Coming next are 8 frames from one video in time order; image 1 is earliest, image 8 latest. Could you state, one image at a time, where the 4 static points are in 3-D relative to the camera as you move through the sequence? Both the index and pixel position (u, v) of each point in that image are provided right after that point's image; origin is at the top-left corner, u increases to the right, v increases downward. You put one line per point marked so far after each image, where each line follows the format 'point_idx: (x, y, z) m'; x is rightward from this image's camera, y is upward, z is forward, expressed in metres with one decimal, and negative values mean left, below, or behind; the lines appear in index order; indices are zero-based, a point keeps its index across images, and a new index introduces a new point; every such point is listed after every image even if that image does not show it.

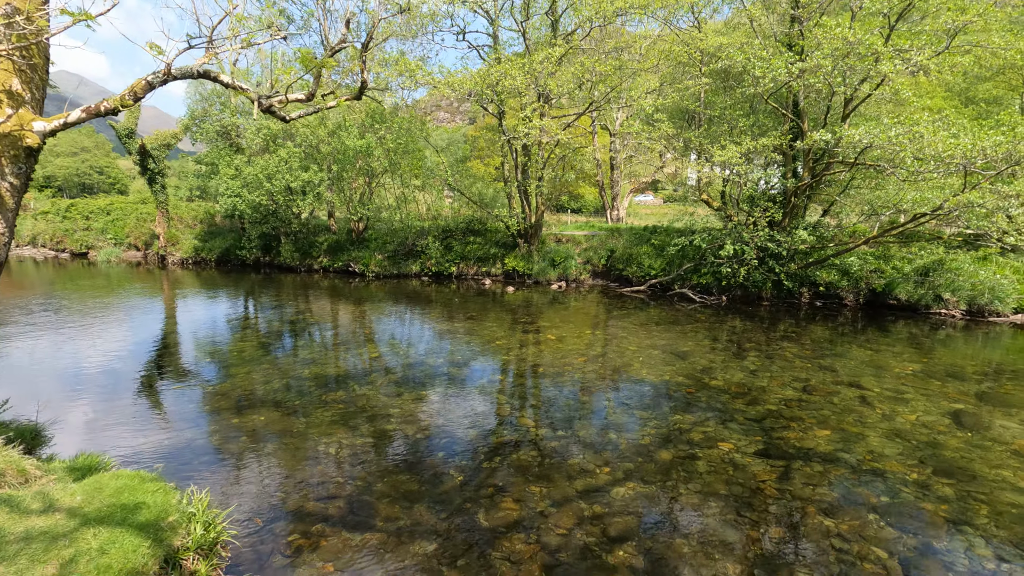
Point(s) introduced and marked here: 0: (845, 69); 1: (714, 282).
0: (+8.8, +5.9, +14.2) m
1: (+7.2, +0.2, +19.2) m
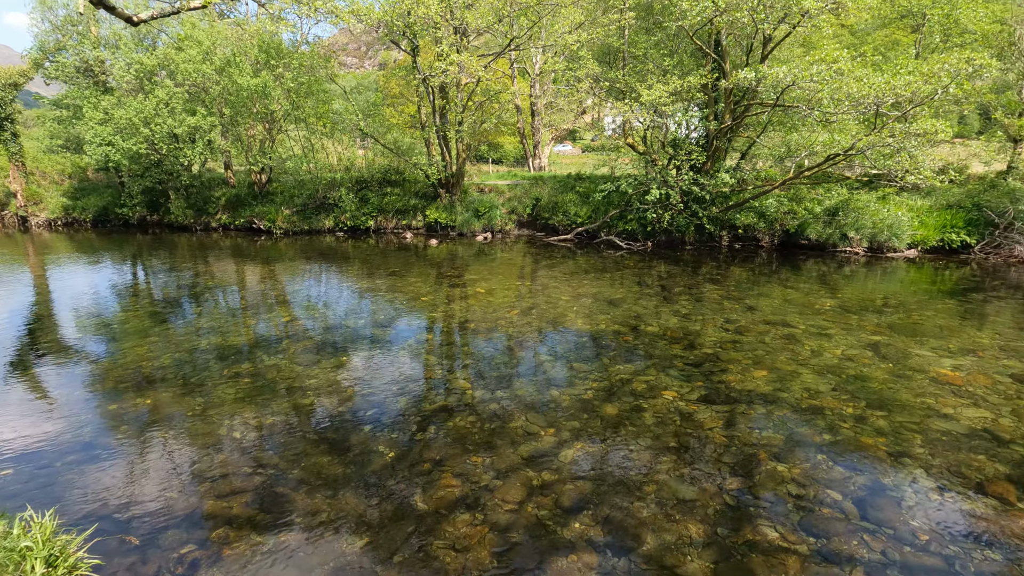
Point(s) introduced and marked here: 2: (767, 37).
0: (+6.7, +7.5, +14.0) m
1: (+4.5, +2.2, +19.2) m
2: (+7.7, +7.6, +15.9) m
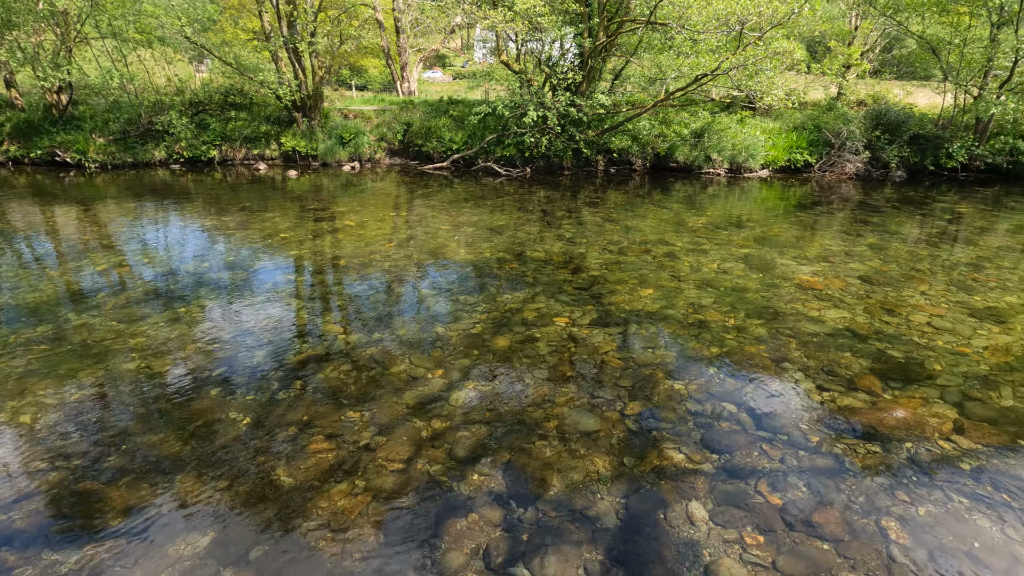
0: (+3.1, +9.5, +13.4) m
1: (+0.2, +4.7, +18.6) m
2: (+3.7, +9.9, +15.4) m
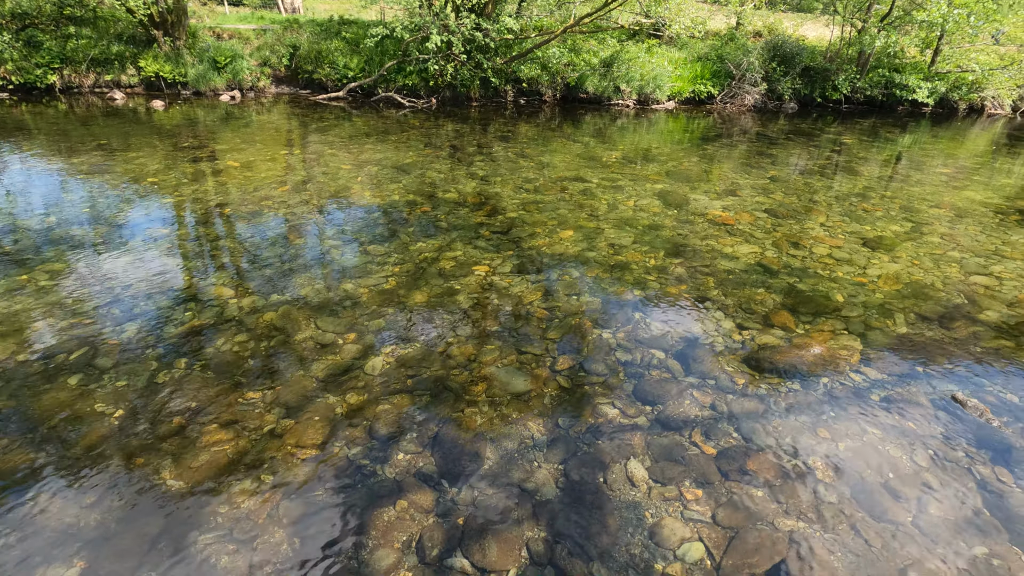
0: (+0.7, +10.9, +12.0) m
1: (-3.0, +6.6, +17.3) m
2: (+0.9, +11.6, +14.1) m
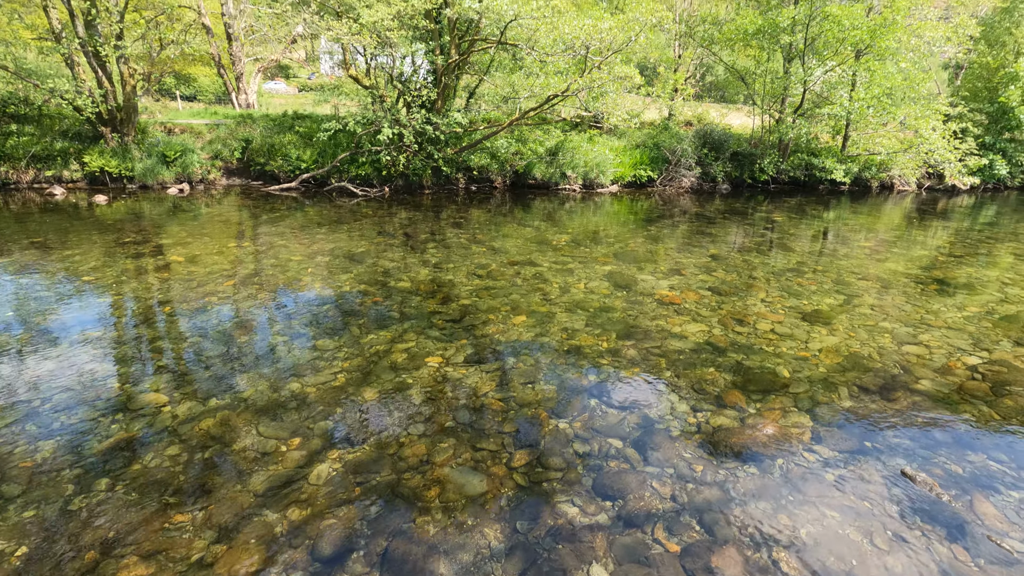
0: (-0.8, +9.0, +13.4) m
1: (-4.6, +3.8, +17.7) m
2: (-0.7, +9.3, +15.6) m
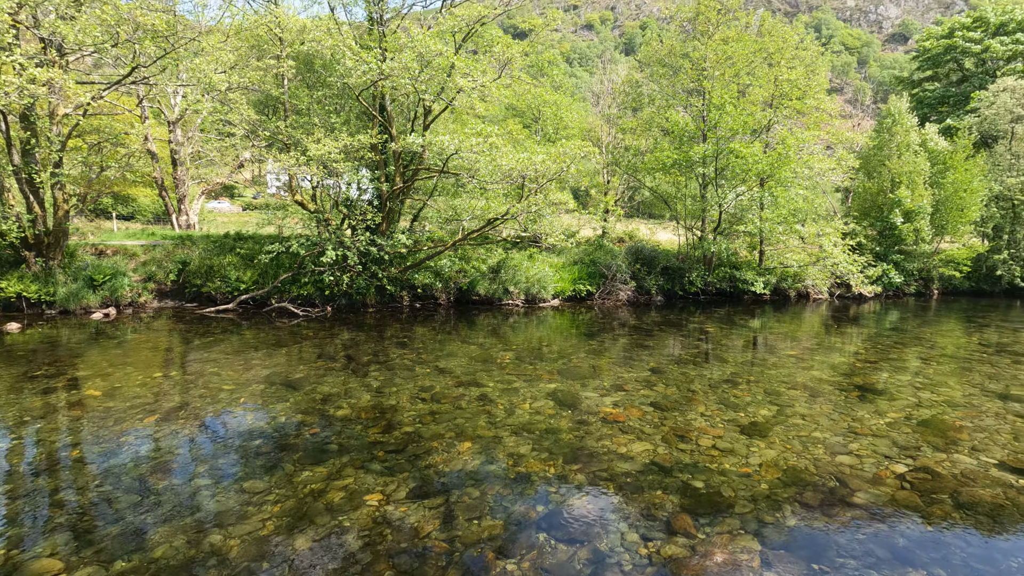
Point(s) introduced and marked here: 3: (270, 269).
0: (-2.4, +5.9, +14.9) m
1: (-6.5, -0.1, +17.6) m
2: (-2.6, +5.8, +17.0) m
3: (-8.1, +0.6, +17.9) m
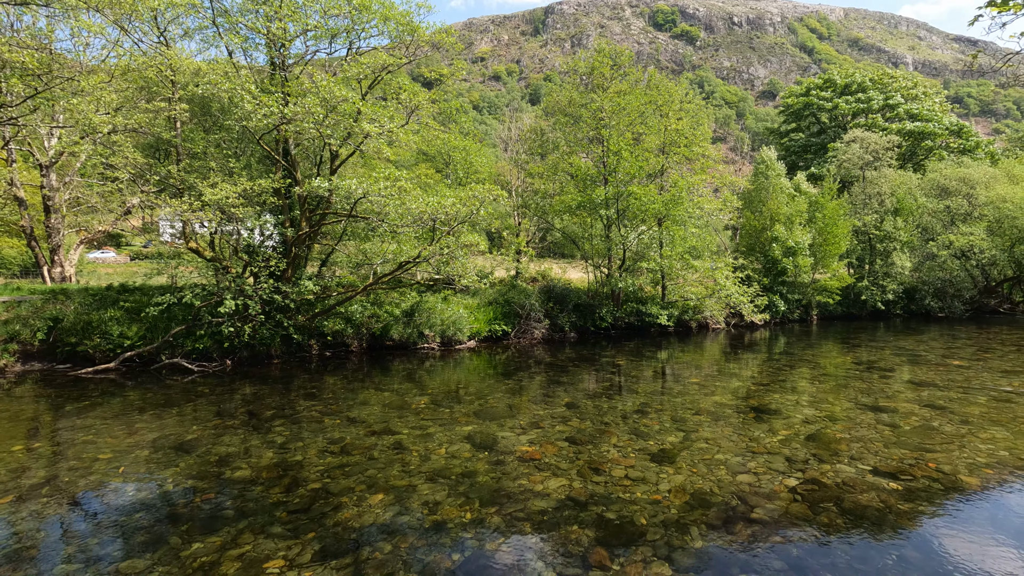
0: (-5.0, +4.6, +14.8) m
1: (-9.1, -1.7, +16.4) m
2: (-5.5, +4.3, +16.8) m
3: (-10.8, -1.0, +16.4) m
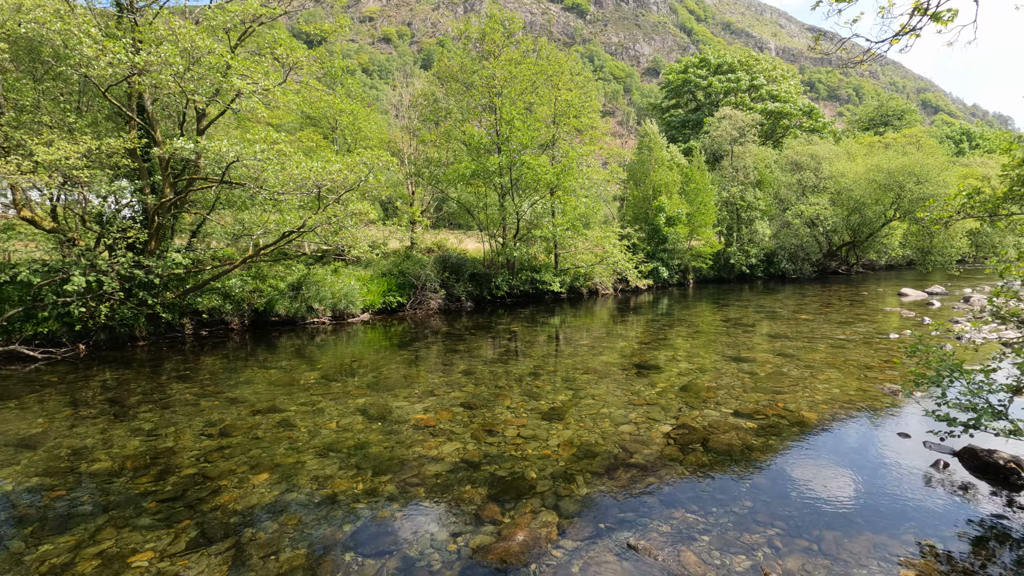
0: (-7.9, +5.2, +13.3) m
1: (-12.1, -1.1, +14.4) m
2: (-8.8, +5.1, +15.2) m
3: (-13.8, -0.4, +14.1) m
